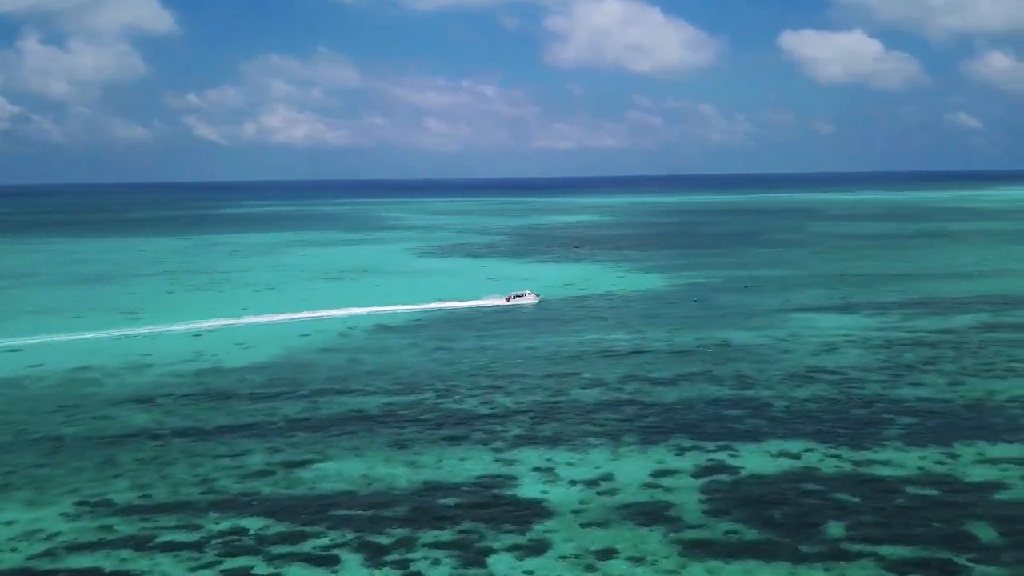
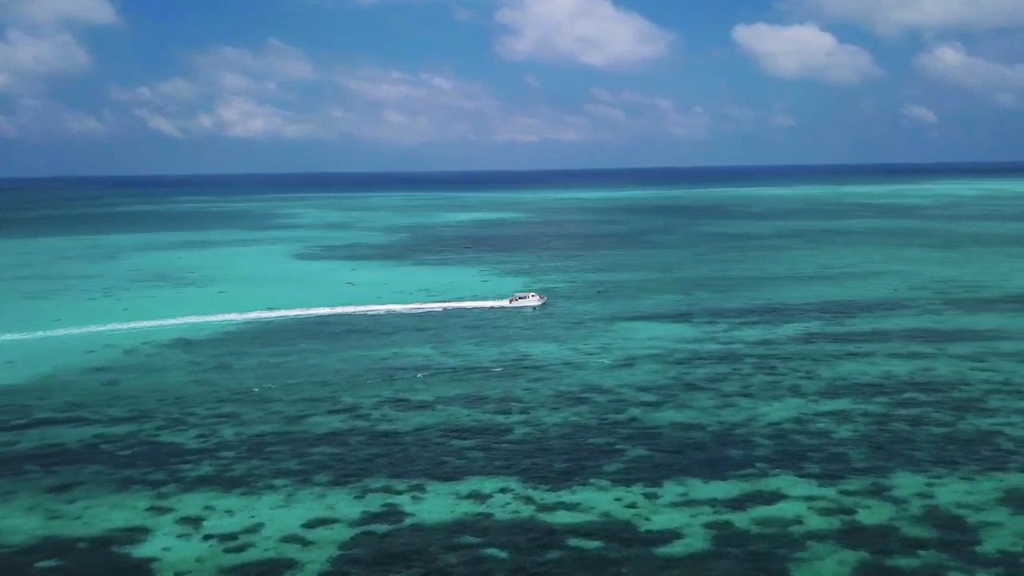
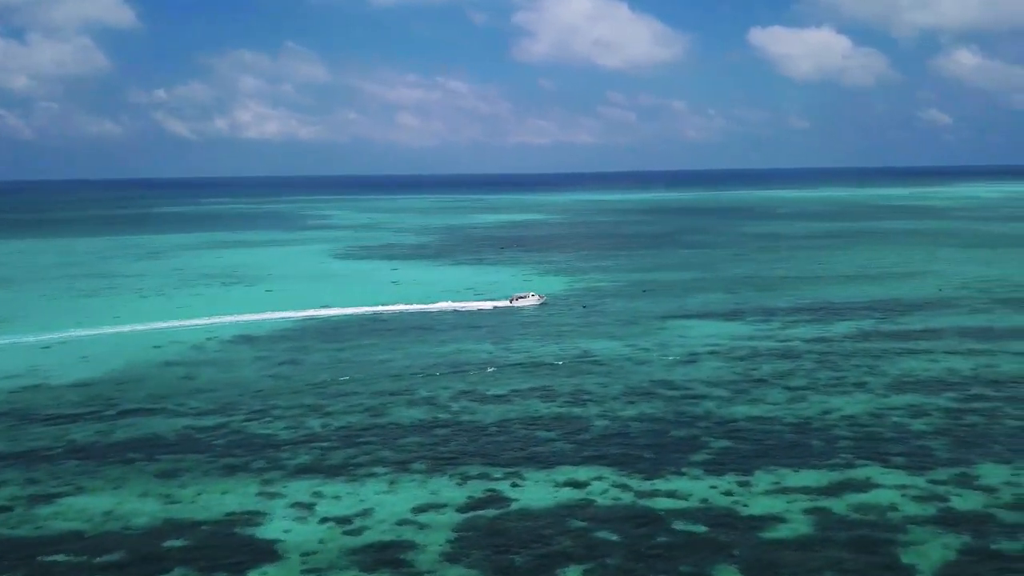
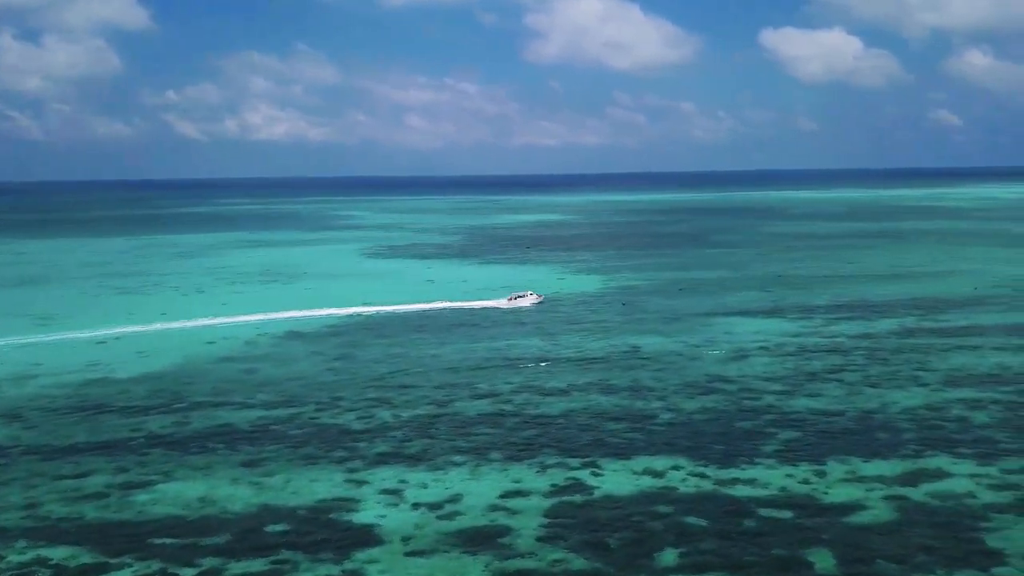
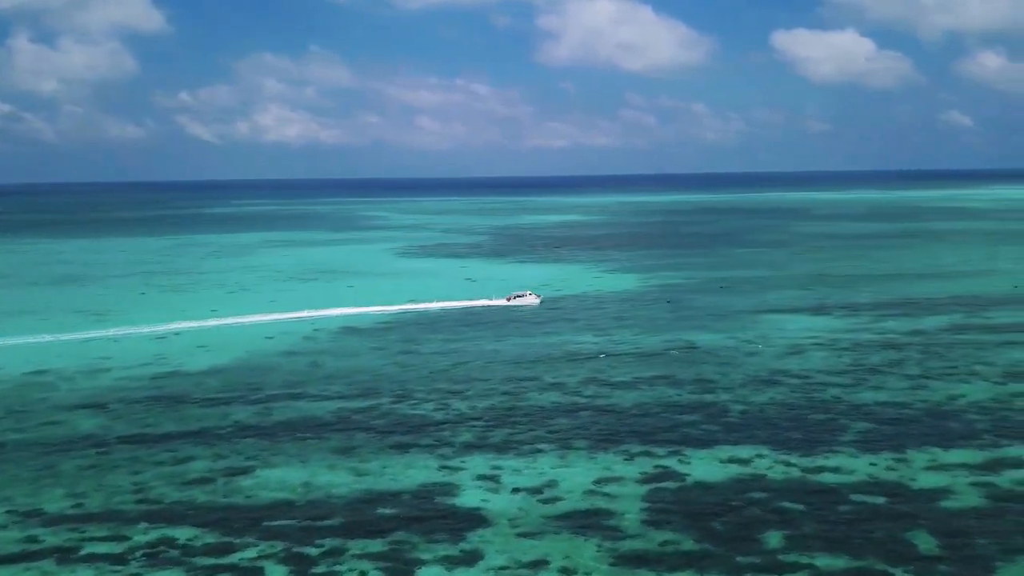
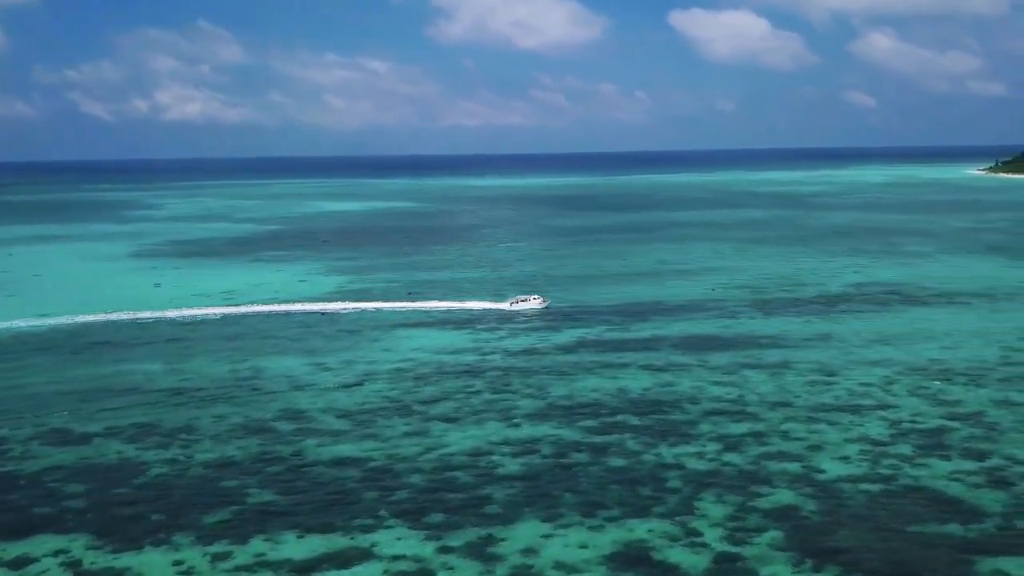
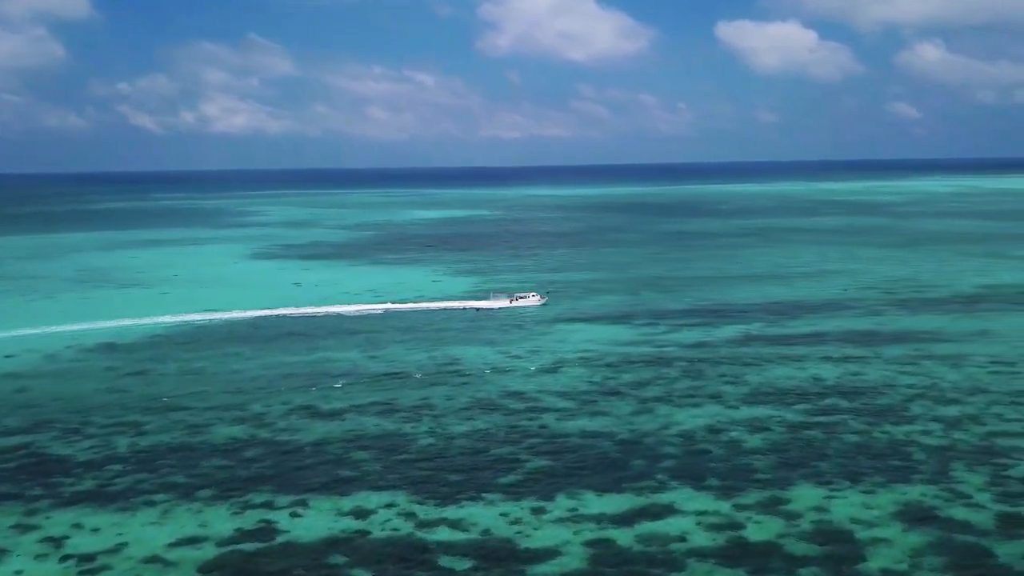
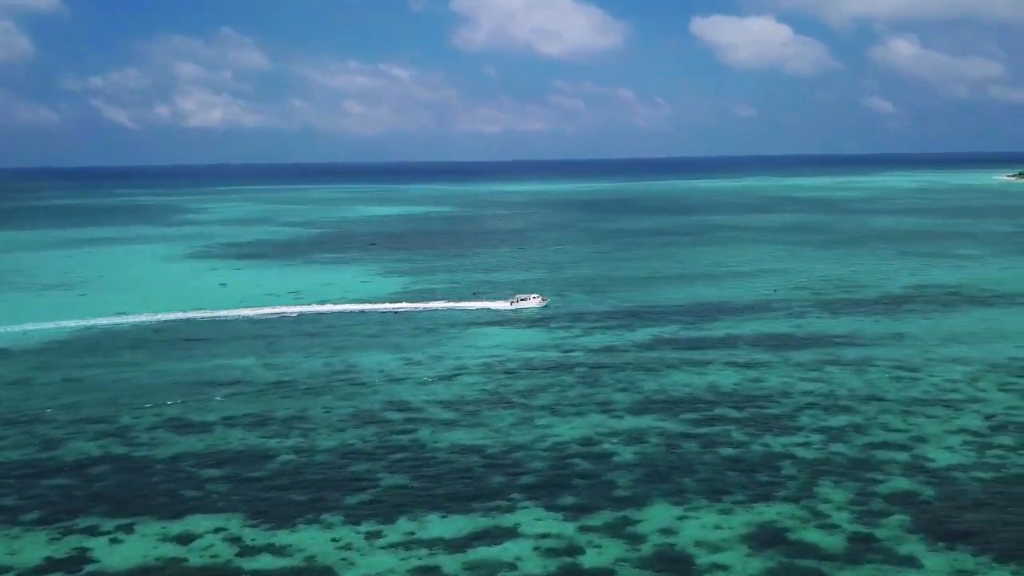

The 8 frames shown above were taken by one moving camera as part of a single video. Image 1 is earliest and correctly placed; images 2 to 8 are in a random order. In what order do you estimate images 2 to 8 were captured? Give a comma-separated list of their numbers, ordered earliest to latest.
5, 4, 3, 2, 7, 8, 6
